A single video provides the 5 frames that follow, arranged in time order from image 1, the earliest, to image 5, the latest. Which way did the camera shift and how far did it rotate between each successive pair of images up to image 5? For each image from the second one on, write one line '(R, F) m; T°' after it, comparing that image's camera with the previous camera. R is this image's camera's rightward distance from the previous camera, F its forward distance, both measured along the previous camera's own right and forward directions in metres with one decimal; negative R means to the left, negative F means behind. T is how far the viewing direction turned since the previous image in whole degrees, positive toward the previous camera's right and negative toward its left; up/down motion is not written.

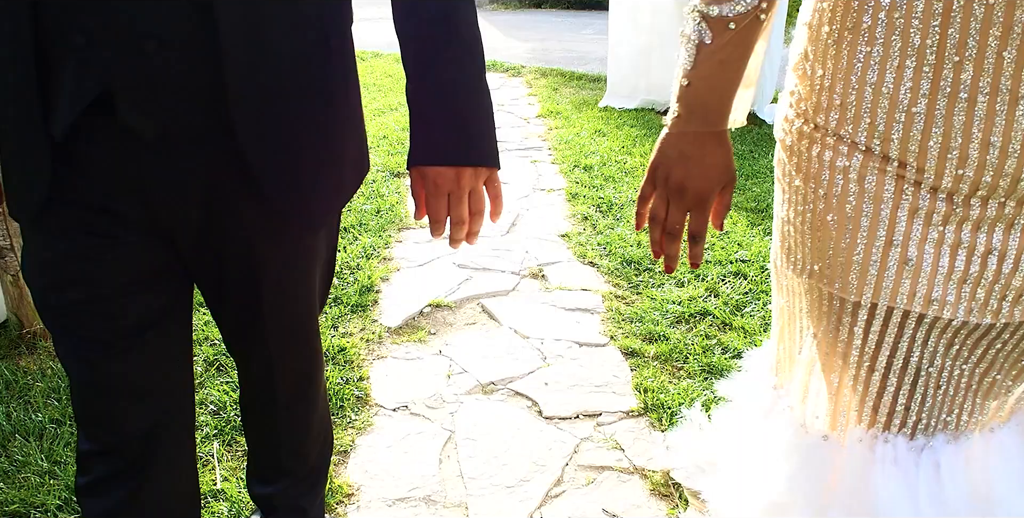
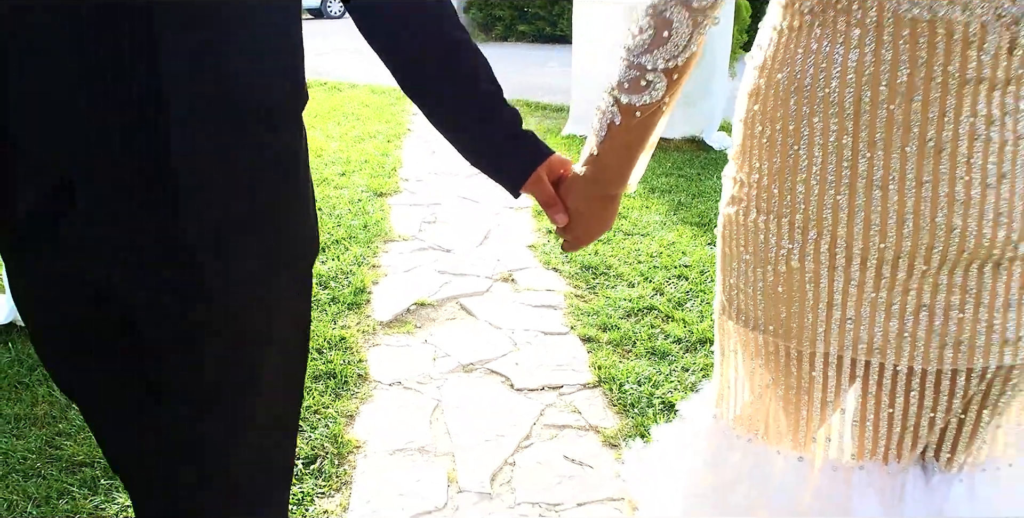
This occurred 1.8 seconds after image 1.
(0.0, -0.4) m; +3°
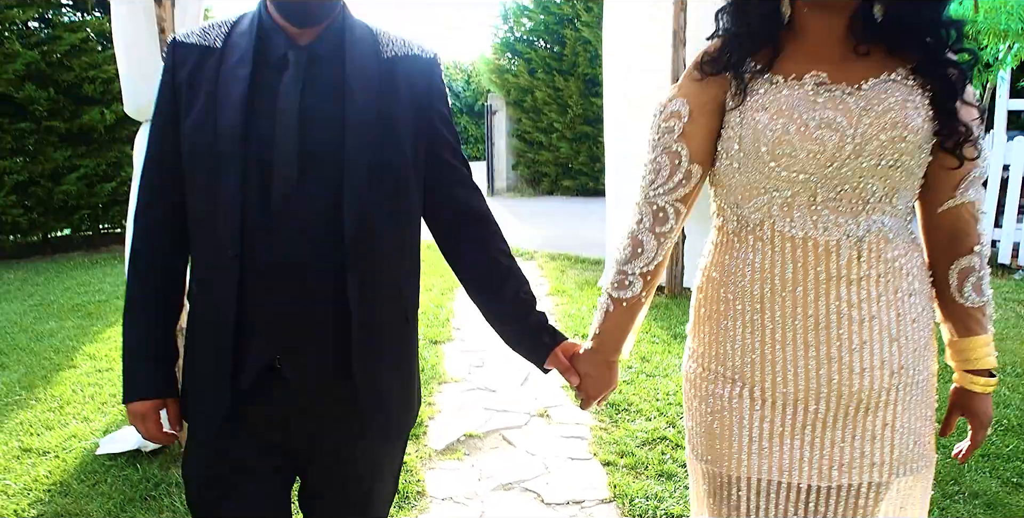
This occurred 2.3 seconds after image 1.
(+0.1, -0.6) m; -4°
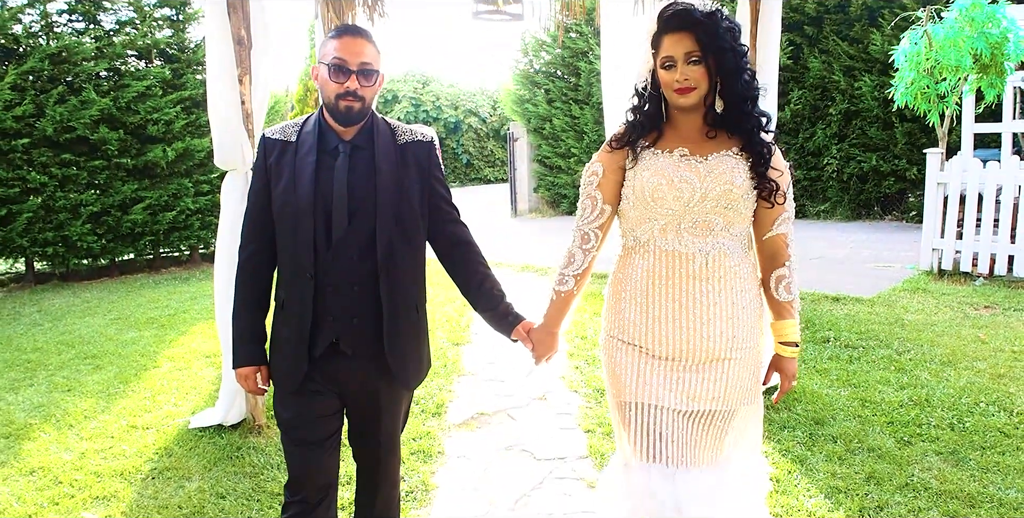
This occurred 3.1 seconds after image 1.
(+0.2, -0.8) m; -3°
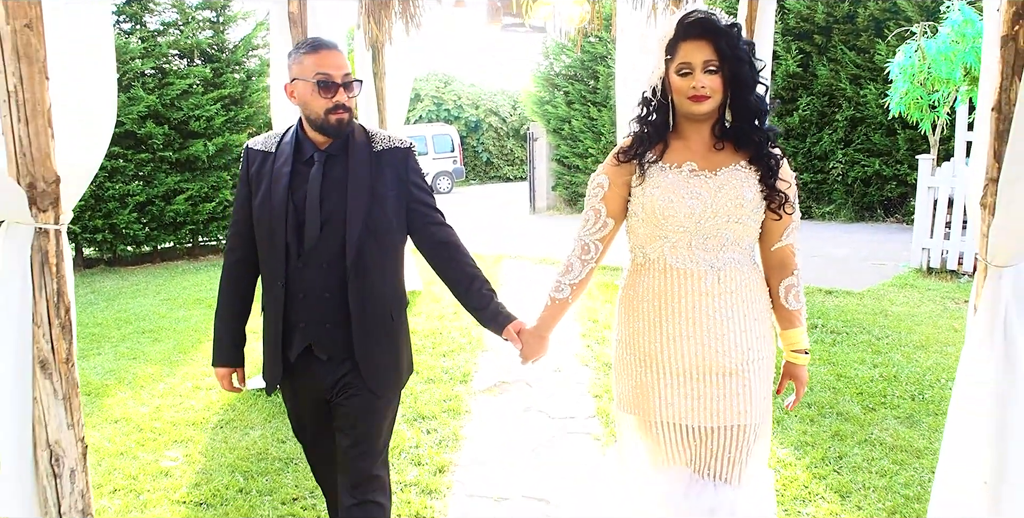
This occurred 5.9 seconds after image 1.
(0.0, -0.5) m; -1°
